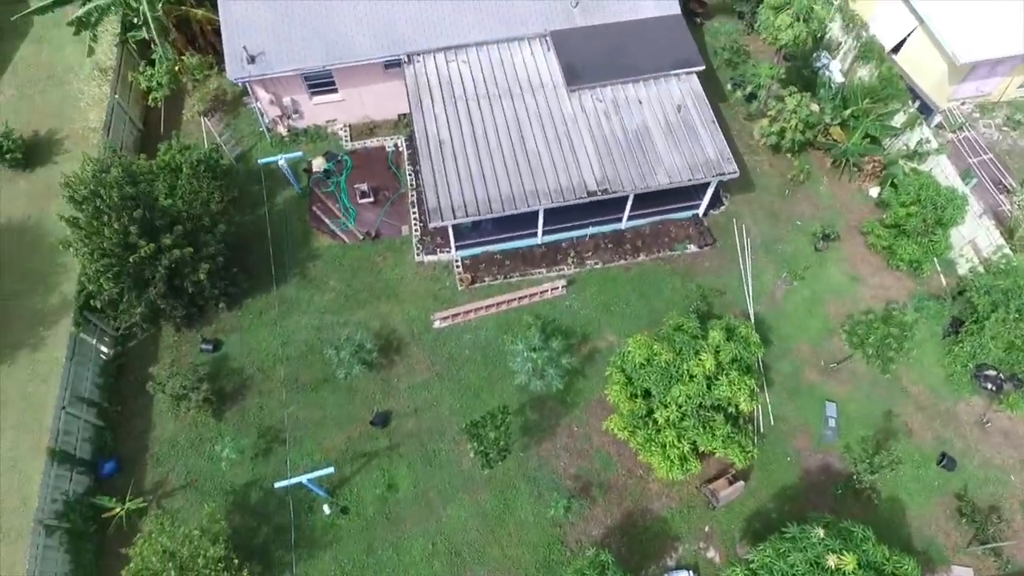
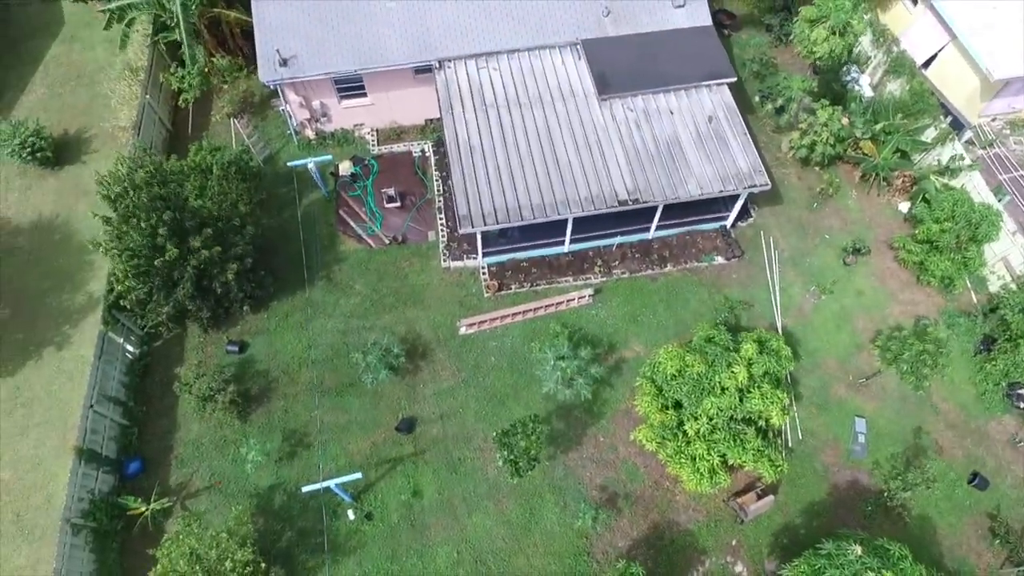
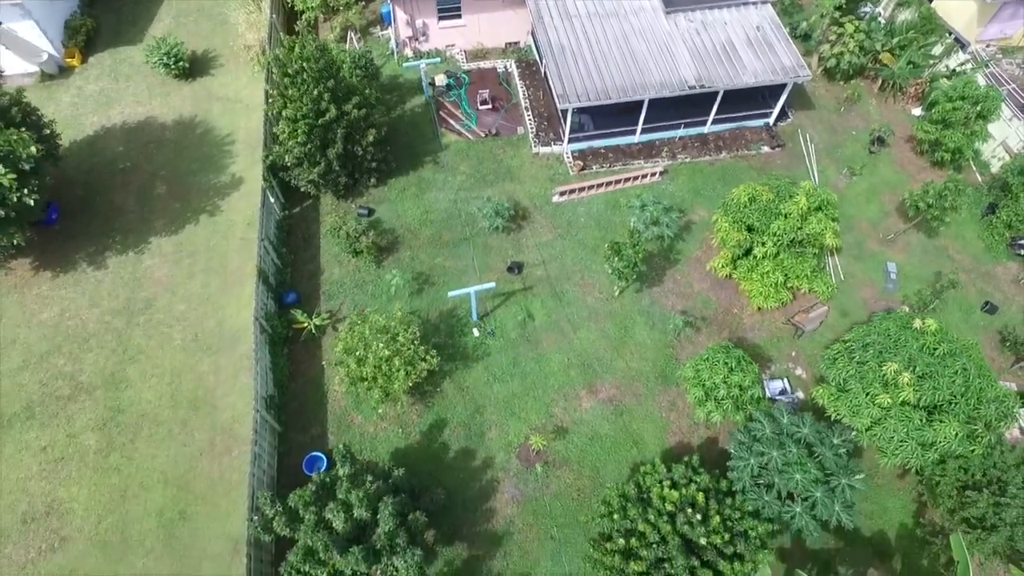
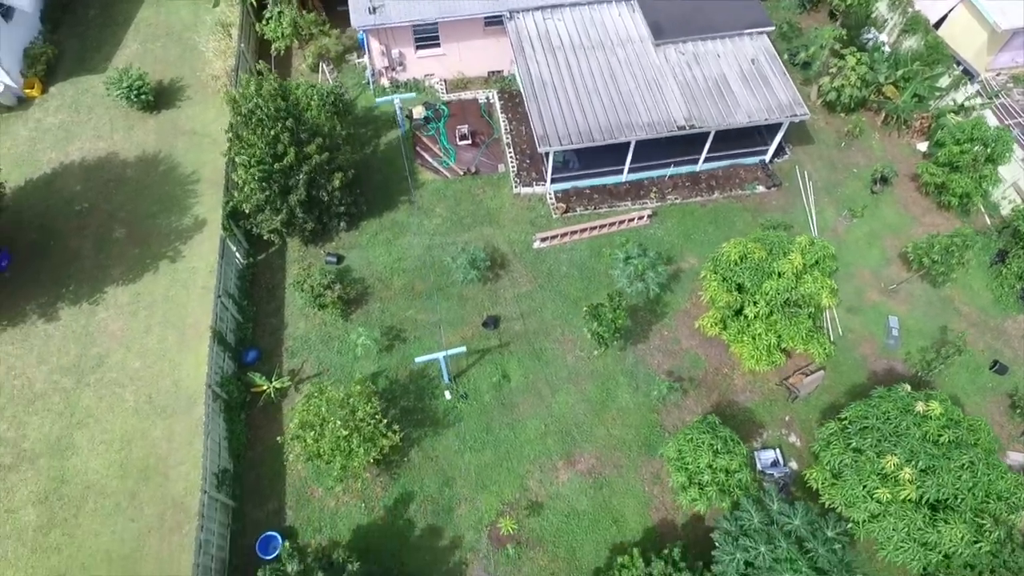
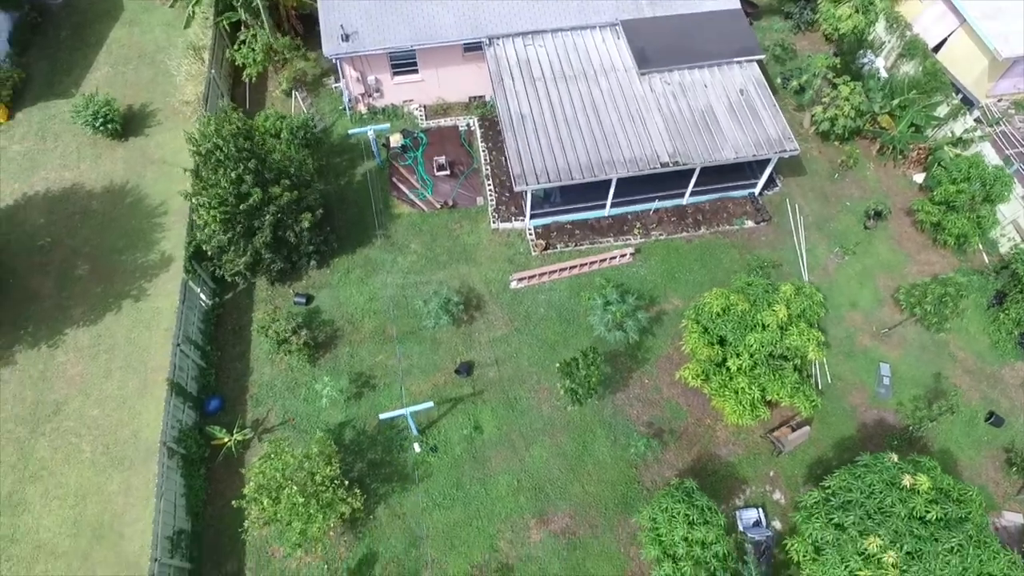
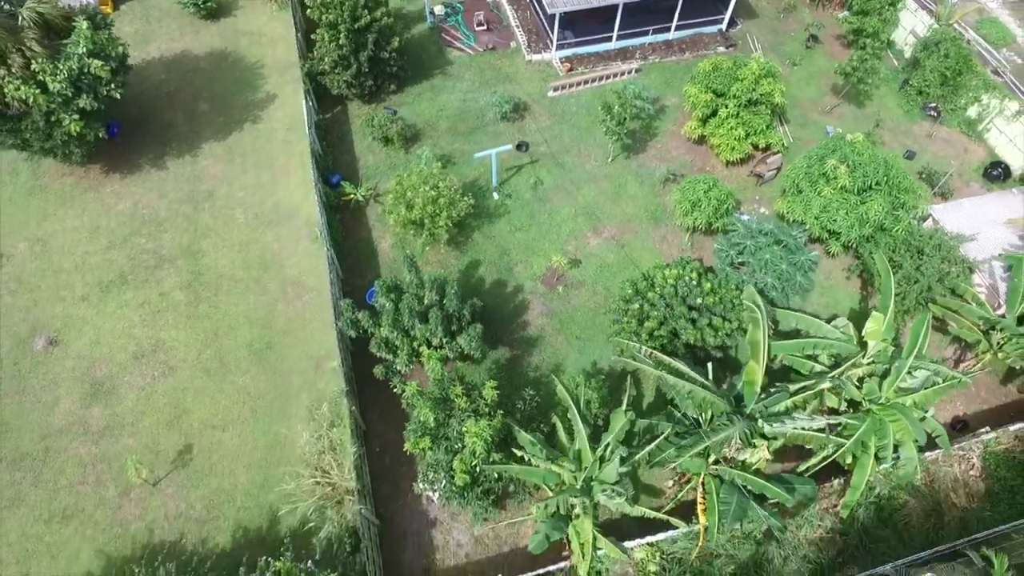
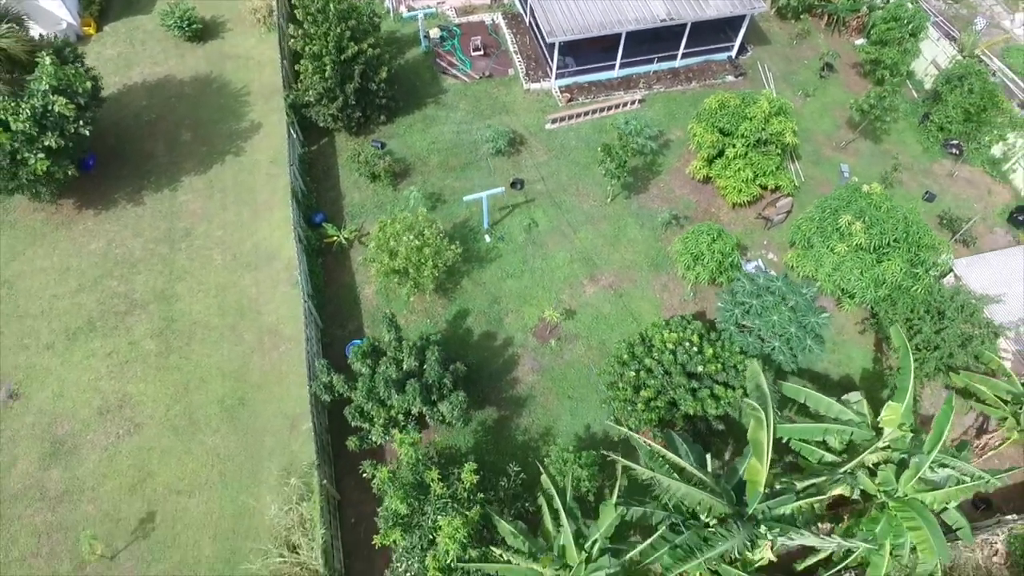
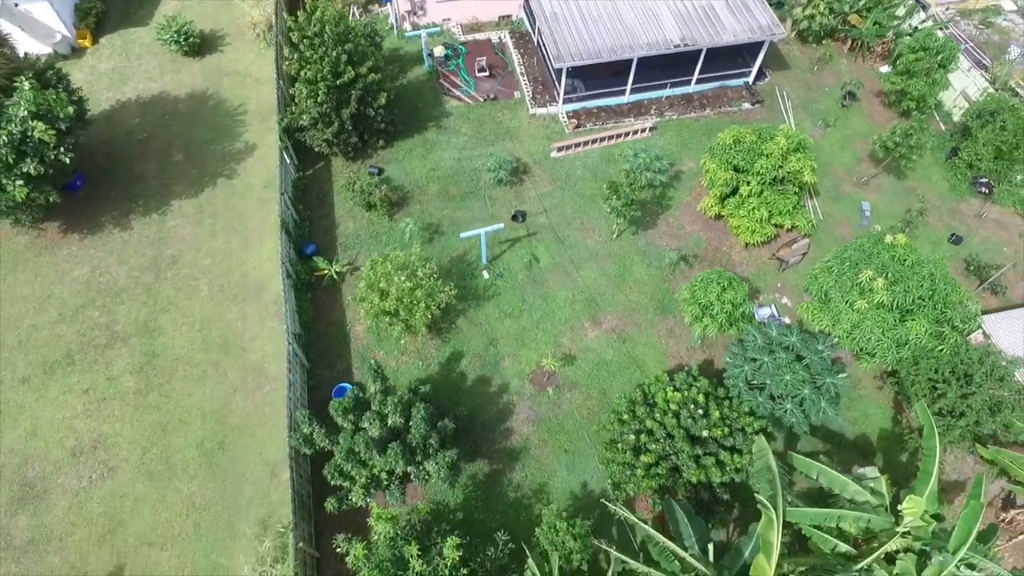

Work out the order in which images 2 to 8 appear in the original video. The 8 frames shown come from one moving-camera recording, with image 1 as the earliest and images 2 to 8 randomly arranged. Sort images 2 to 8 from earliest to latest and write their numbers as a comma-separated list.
2, 5, 4, 3, 8, 7, 6
